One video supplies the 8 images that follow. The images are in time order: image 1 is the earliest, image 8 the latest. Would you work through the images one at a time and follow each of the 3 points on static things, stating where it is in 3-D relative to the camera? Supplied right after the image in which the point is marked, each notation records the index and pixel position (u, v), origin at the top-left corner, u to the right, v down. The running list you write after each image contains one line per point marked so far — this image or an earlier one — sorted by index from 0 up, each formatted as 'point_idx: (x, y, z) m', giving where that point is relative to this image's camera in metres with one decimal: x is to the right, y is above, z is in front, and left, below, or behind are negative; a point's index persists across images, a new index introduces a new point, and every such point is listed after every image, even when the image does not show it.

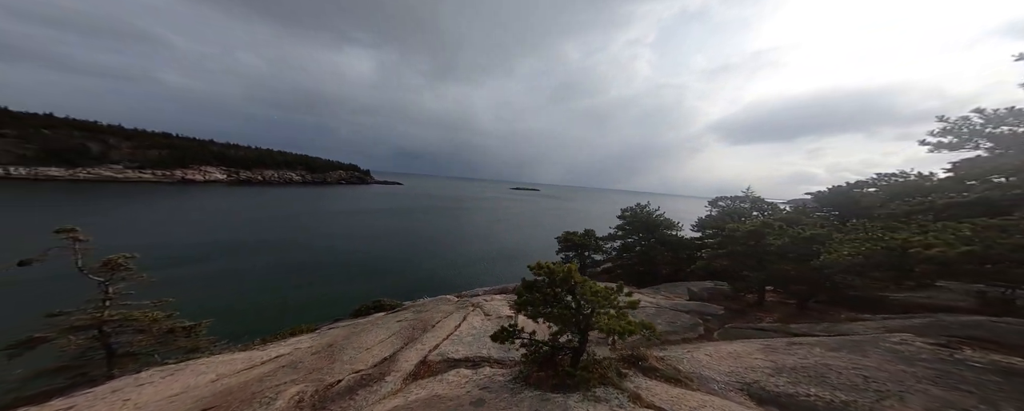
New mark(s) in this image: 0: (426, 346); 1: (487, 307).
0: (-3.3, -5.3, +10.4) m
1: (-1.5, -6.5, +17.6) m
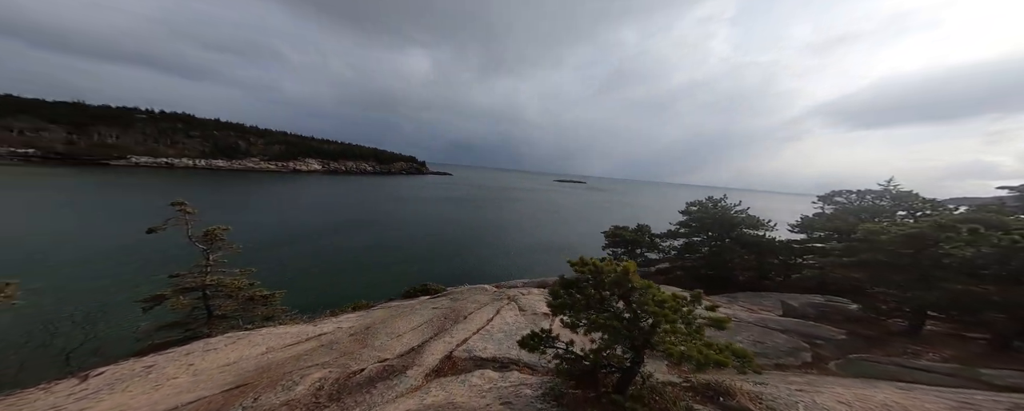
0: (-2.1, -4.7, +9.9) m
1: (+0.8, -5.8, +16.7) m
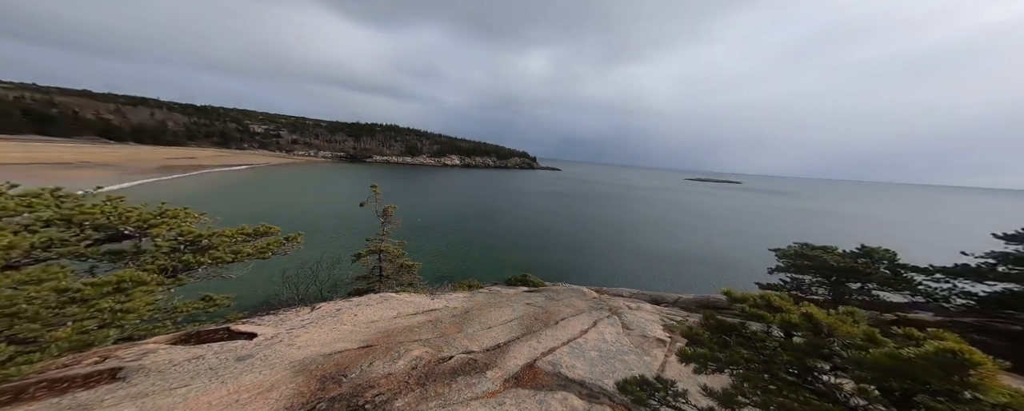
0: (+0.9, -4.7, +9.3) m
1: (+6.0, -5.9, +14.6) m
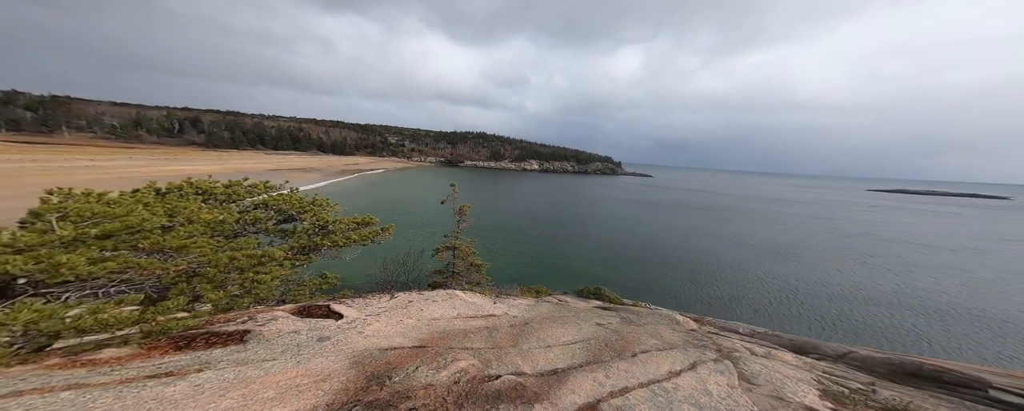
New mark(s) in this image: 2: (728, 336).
0: (+2.6, -4.8, +7.7) m
1: (+8.9, -6.4, +11.3) m
2: (+12.7, -7.6, +16.5) m
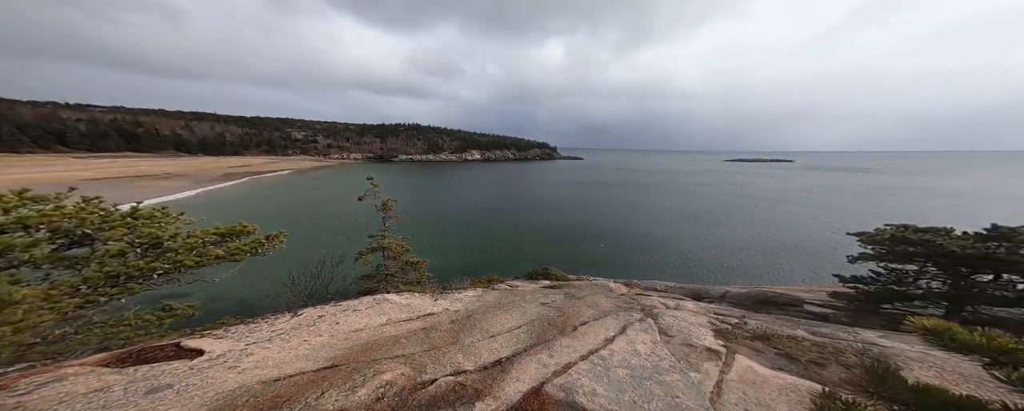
0: (+1.0, -4.2, +7.5) m
1: (+6.6, -5.0, +12.4) m
2: (+9.3, -5.8, +18.3) m
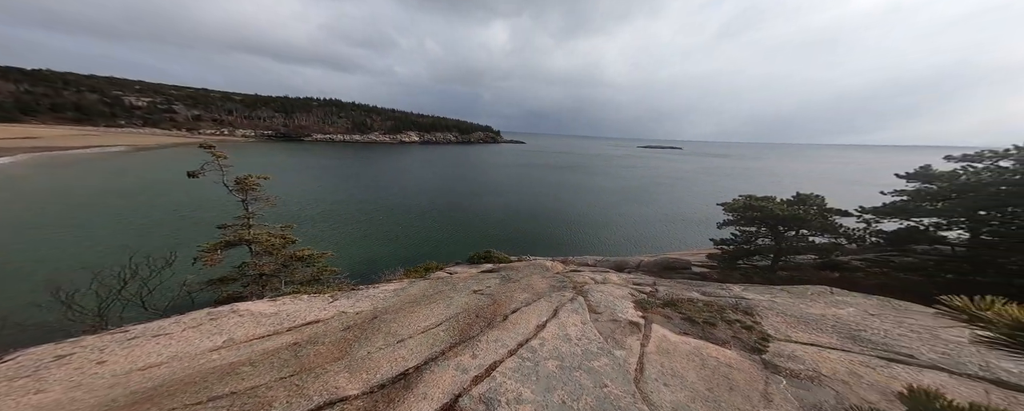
0: (-0.9, -3.5, +6.1) m
1: (+3.7, -3.9, +12.0) m
2: (+5.2, -4.3, +18.3) m
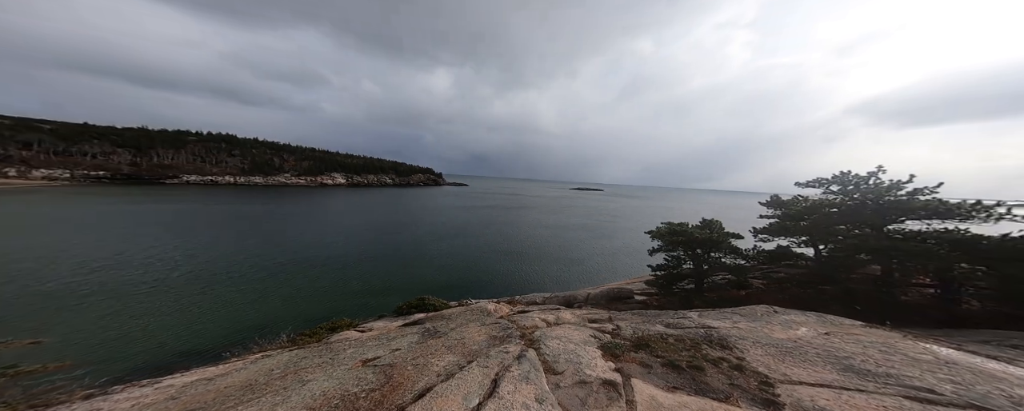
0: (-2.0, -3.0, +1.9) m
1: (+1.3, -4.3, +8.5) m
2: (+1.5, -5.6, +14.9) m
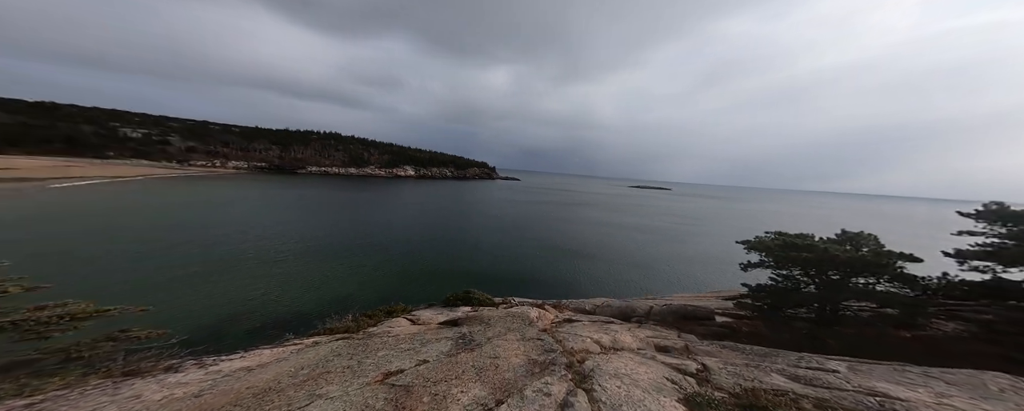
0: (-2.2, -2.8, +0.3) m
1: (+2.4, -4.1, +6.0) m
2: (+4.0, -5.3, +12.2) m
